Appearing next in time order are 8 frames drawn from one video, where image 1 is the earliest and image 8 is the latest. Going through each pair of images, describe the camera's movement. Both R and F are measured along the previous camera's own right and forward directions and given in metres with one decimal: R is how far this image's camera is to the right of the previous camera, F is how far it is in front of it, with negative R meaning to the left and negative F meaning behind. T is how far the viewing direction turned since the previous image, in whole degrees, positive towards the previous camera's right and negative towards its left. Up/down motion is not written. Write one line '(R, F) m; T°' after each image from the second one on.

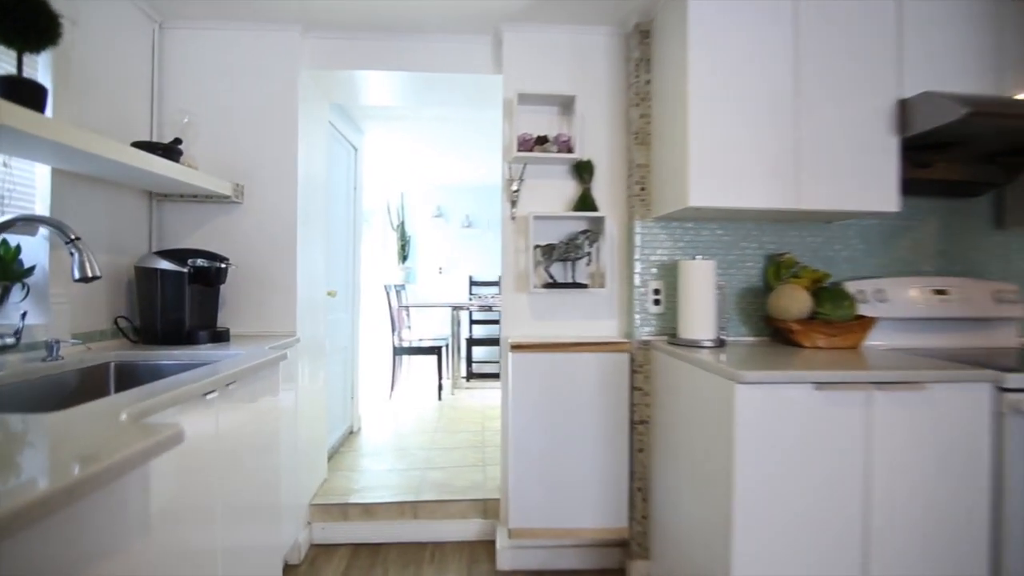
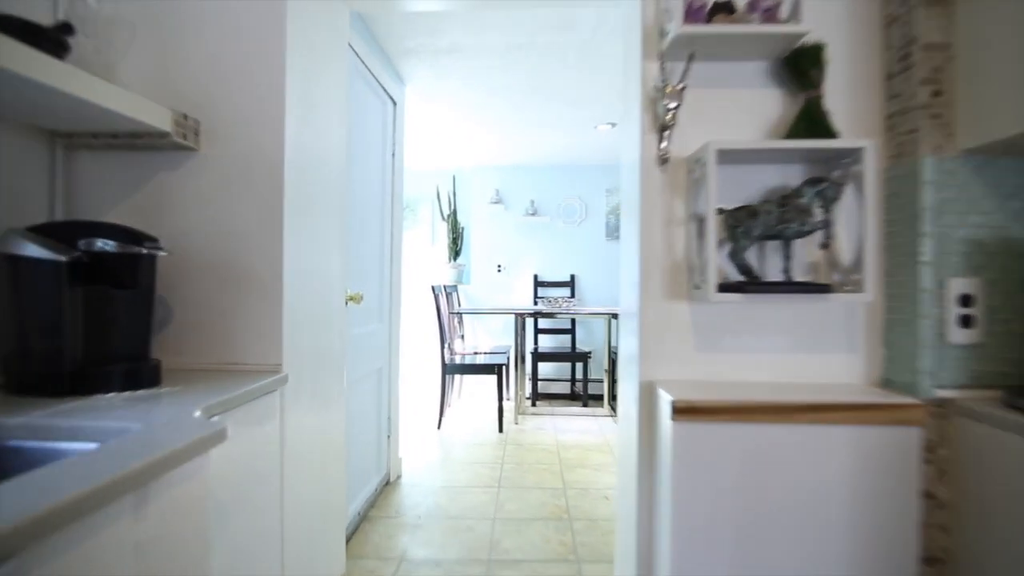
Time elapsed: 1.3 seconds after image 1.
(-0.2, +0.9) m; -5°
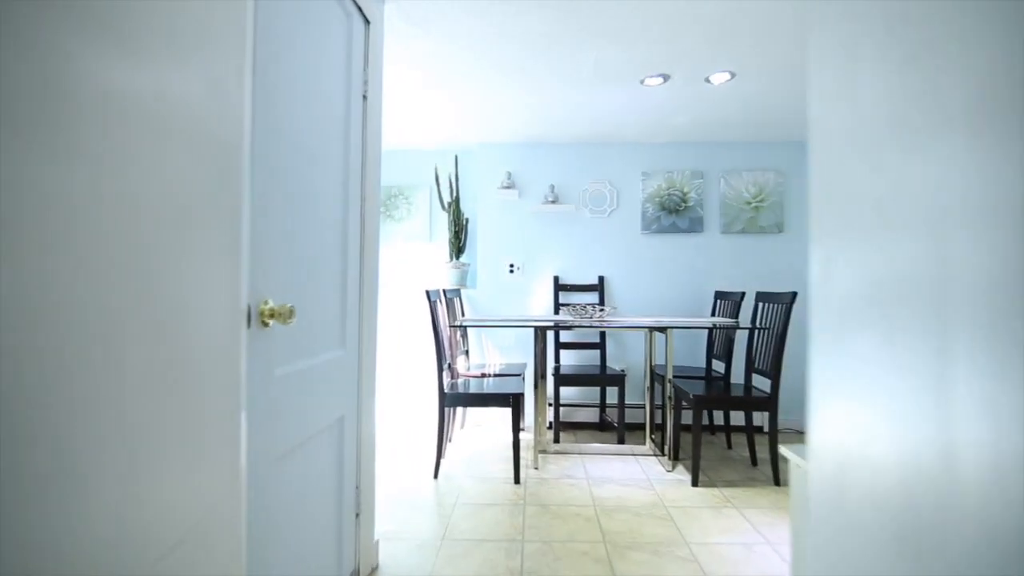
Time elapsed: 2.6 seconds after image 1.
(-0.1, +0.7) m; 0°
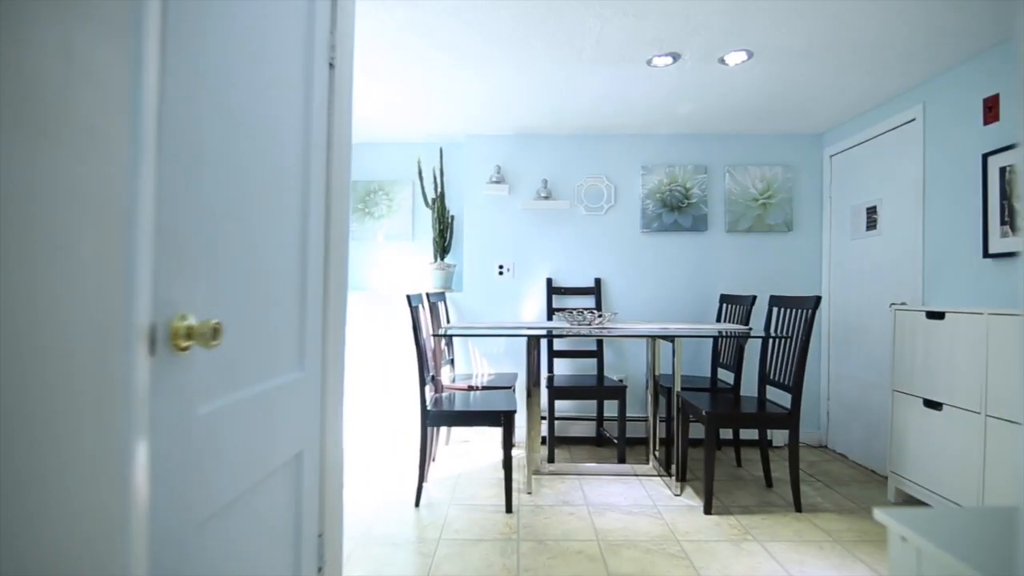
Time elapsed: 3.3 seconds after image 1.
(0.0, +0.3) m; +2°
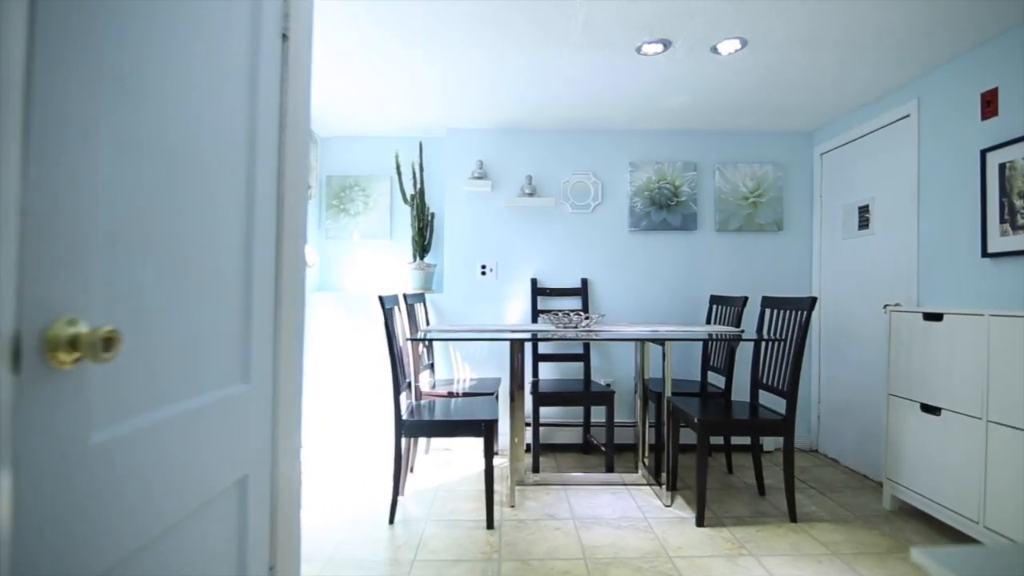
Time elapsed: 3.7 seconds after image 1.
(0.0, +0.1) m; +2°
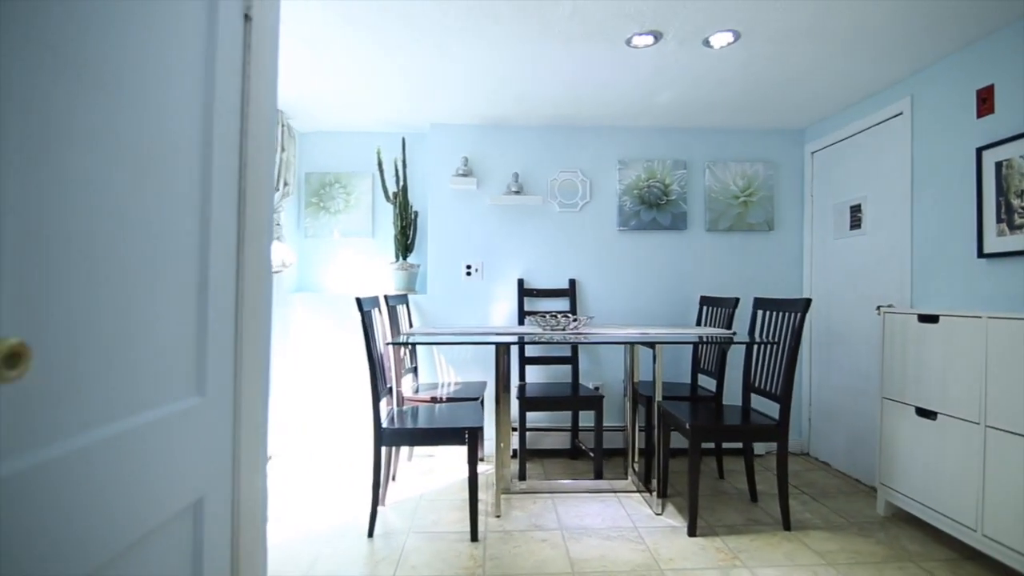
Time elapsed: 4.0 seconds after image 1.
(0.0, +0.1) m; +1°
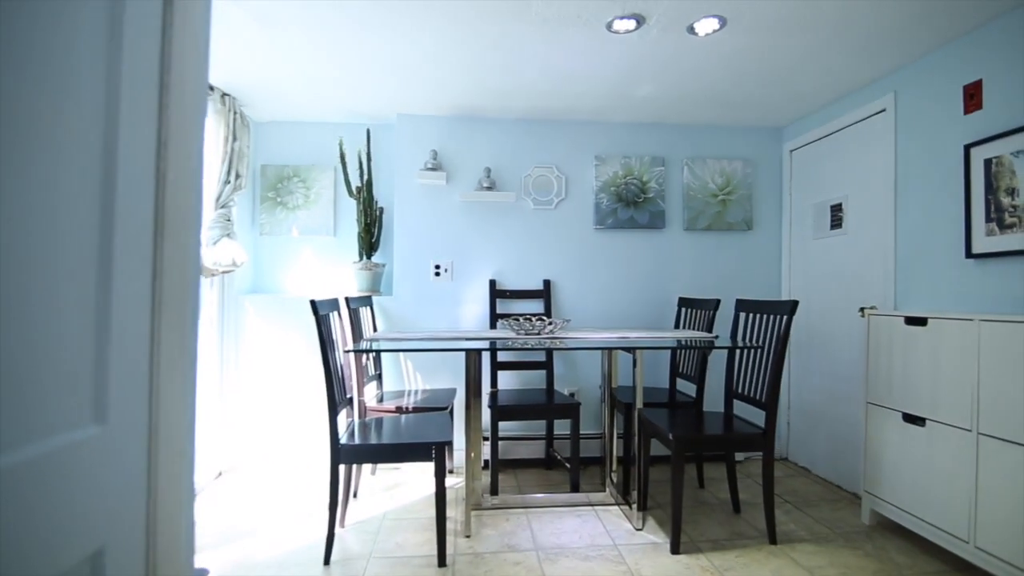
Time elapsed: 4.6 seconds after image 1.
(0.0, +0.2) m; +3°
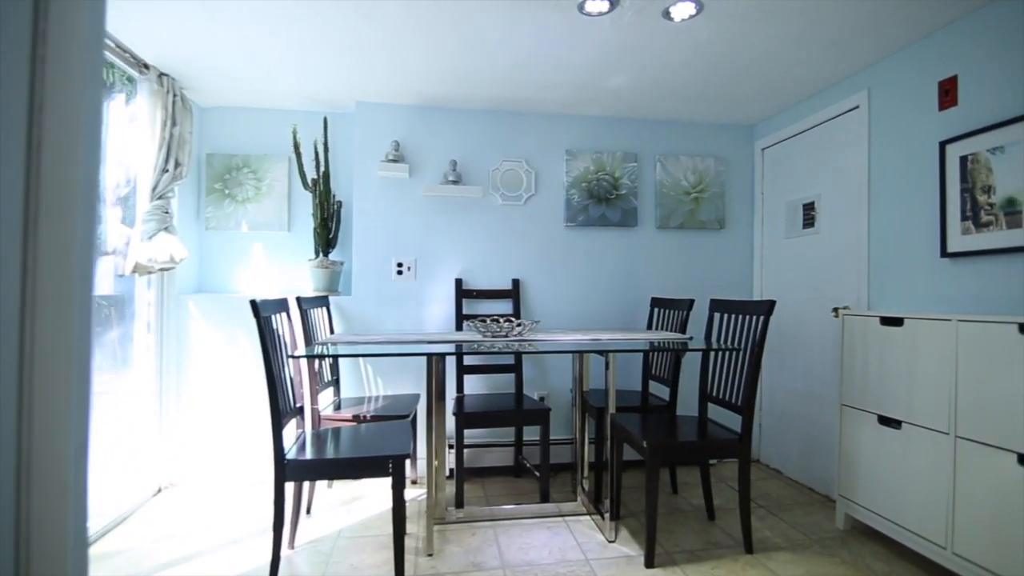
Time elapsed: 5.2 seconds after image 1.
(0.0, +0.1) m; +3°
